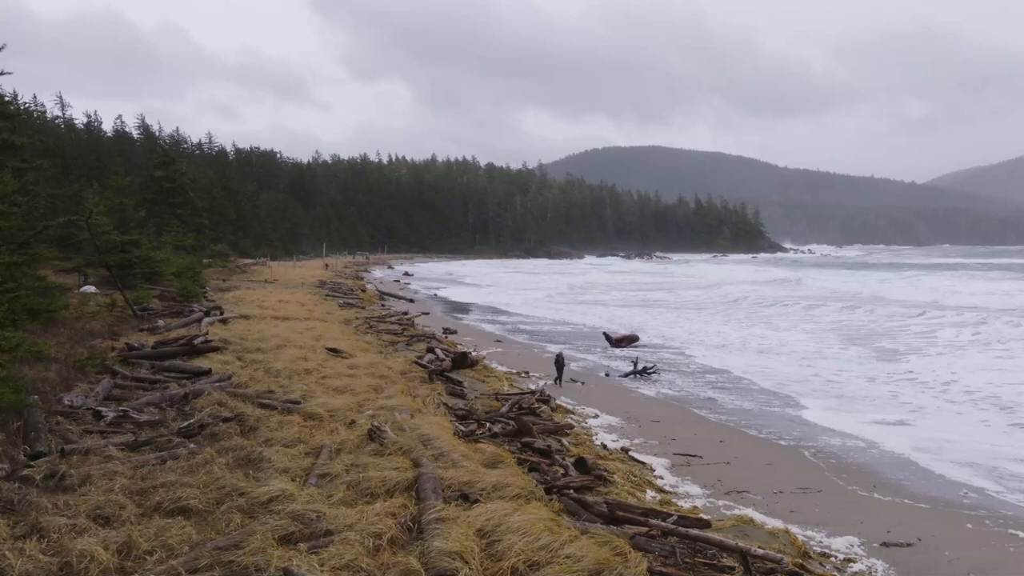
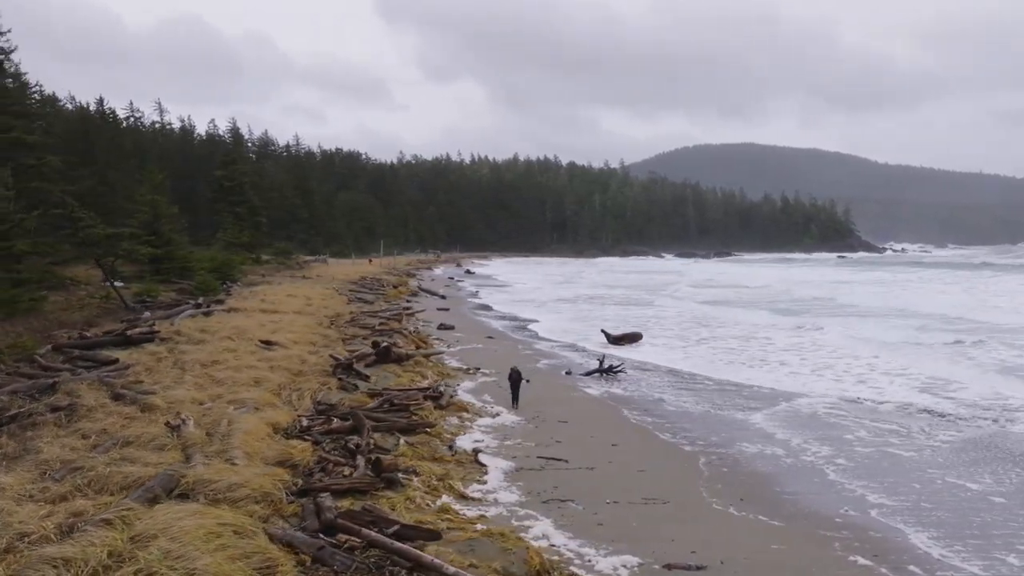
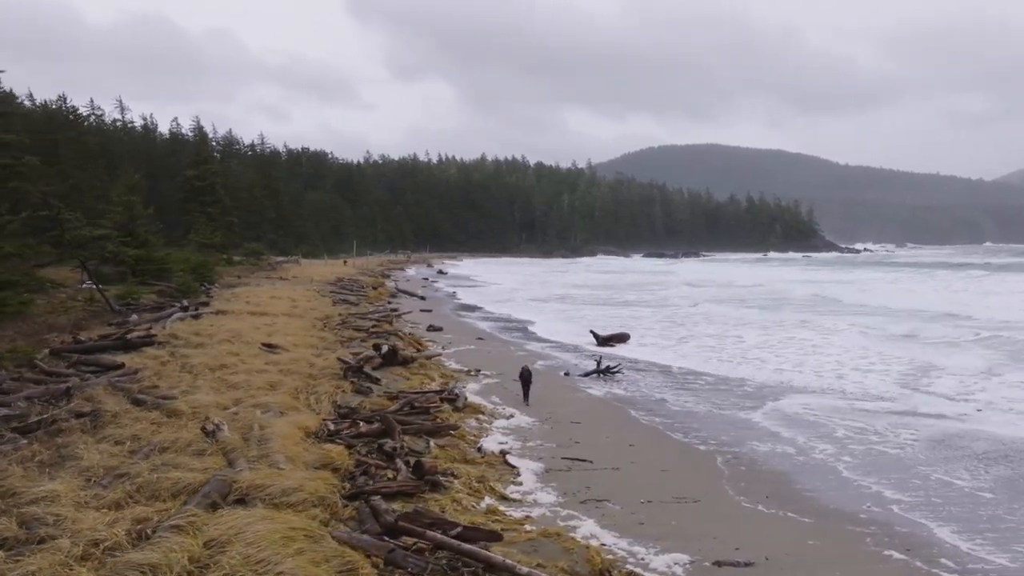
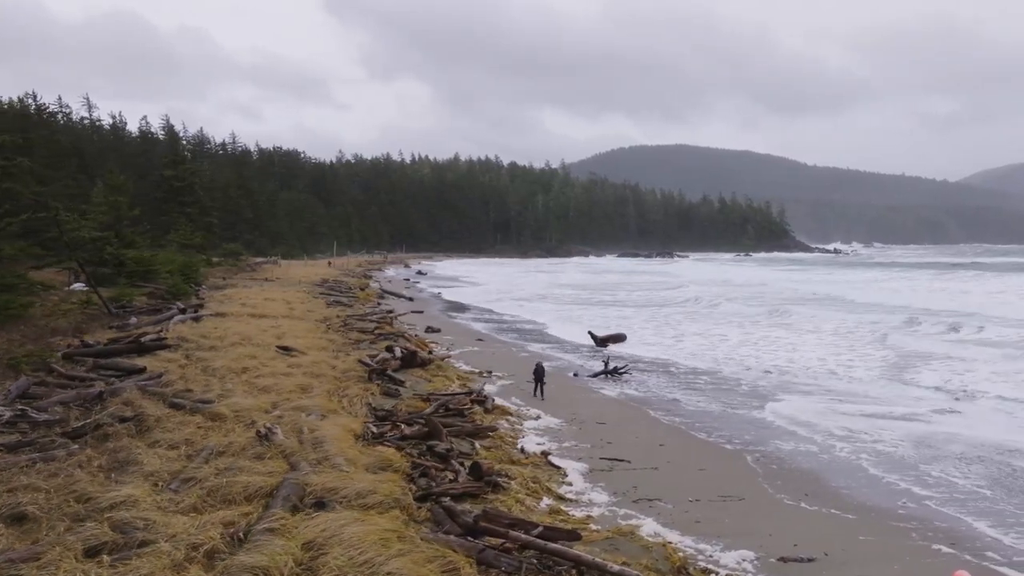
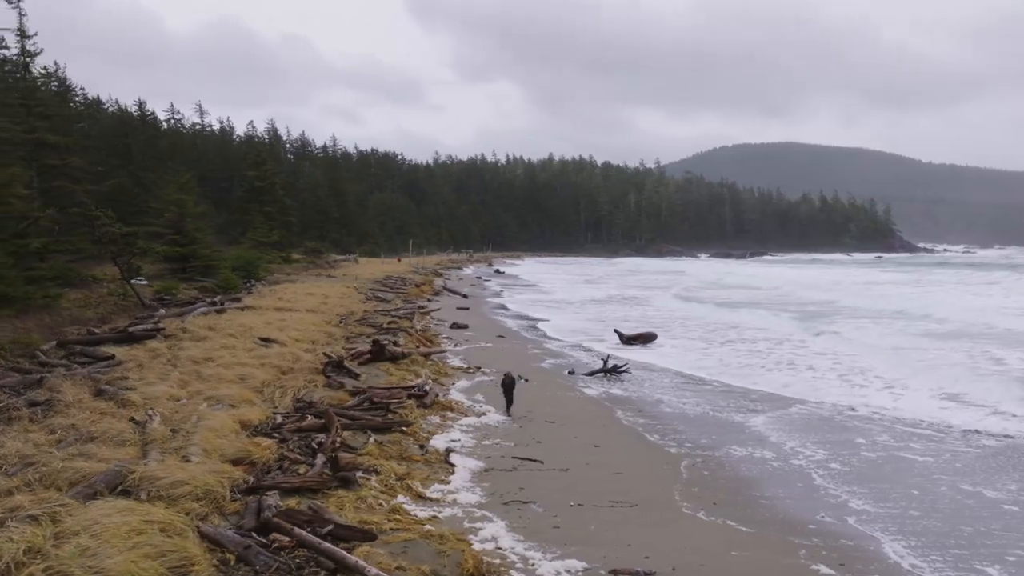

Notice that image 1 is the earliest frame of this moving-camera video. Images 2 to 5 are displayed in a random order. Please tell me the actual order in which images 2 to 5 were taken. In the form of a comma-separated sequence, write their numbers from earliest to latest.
4, 3, 2, 5
